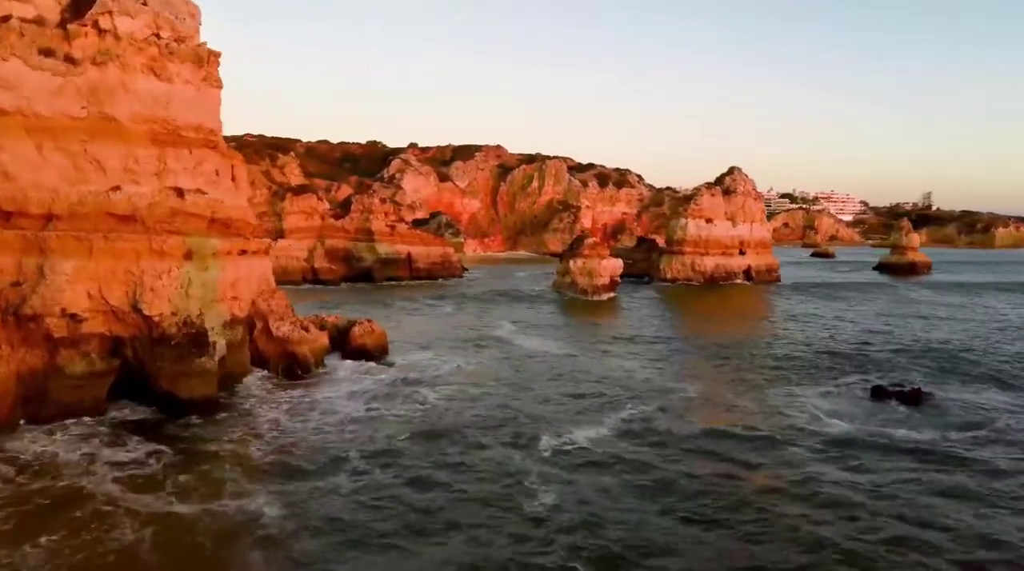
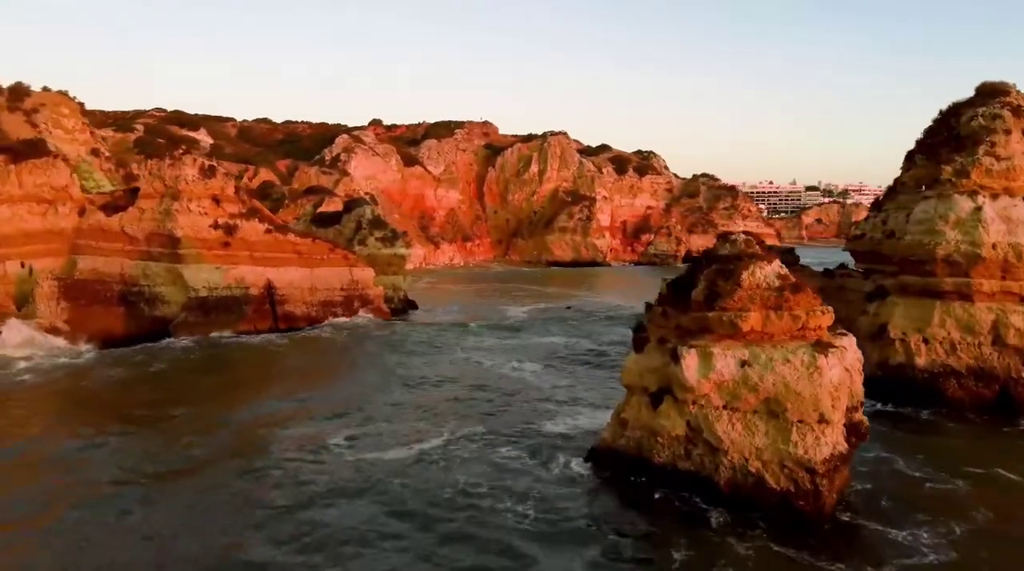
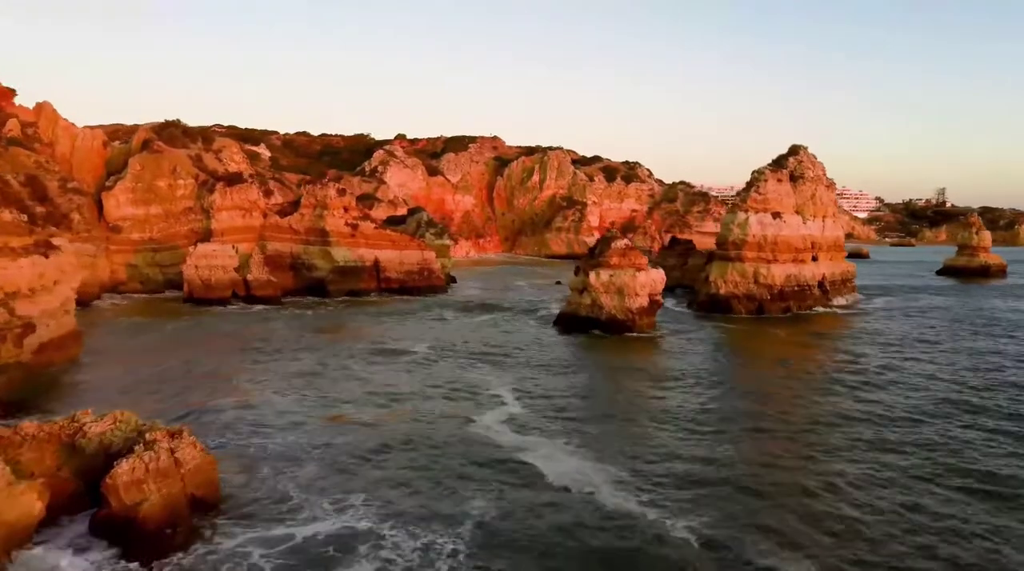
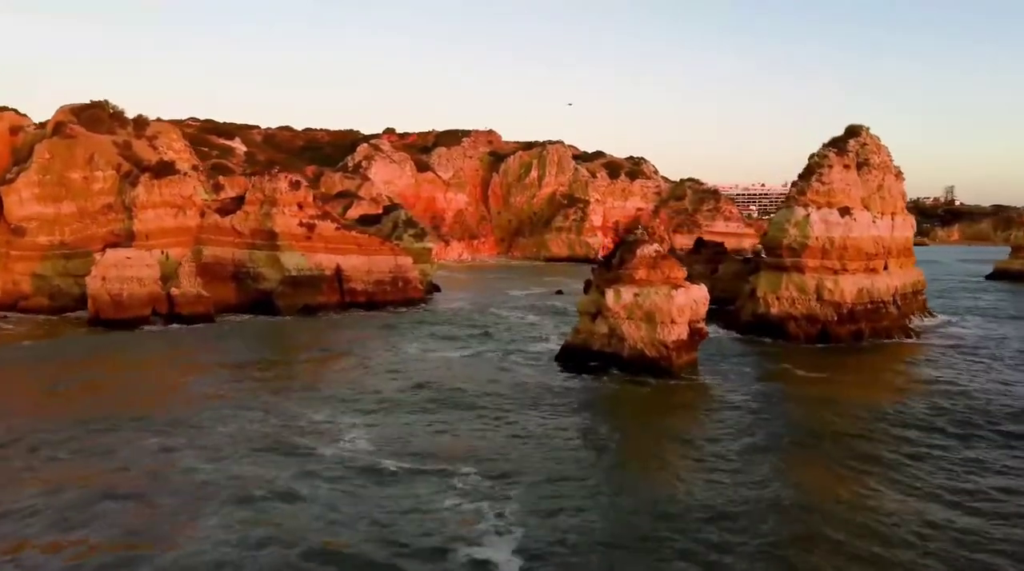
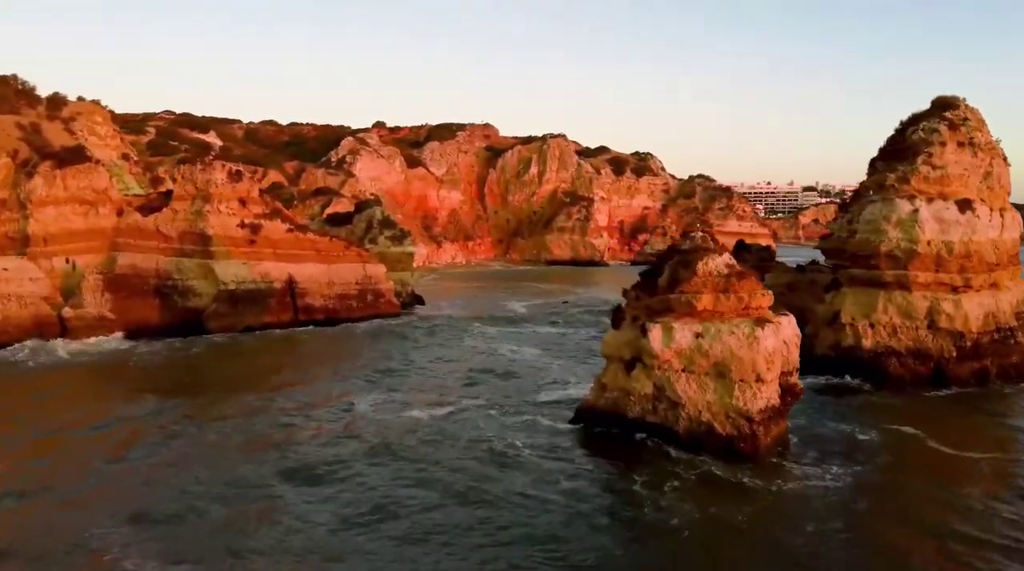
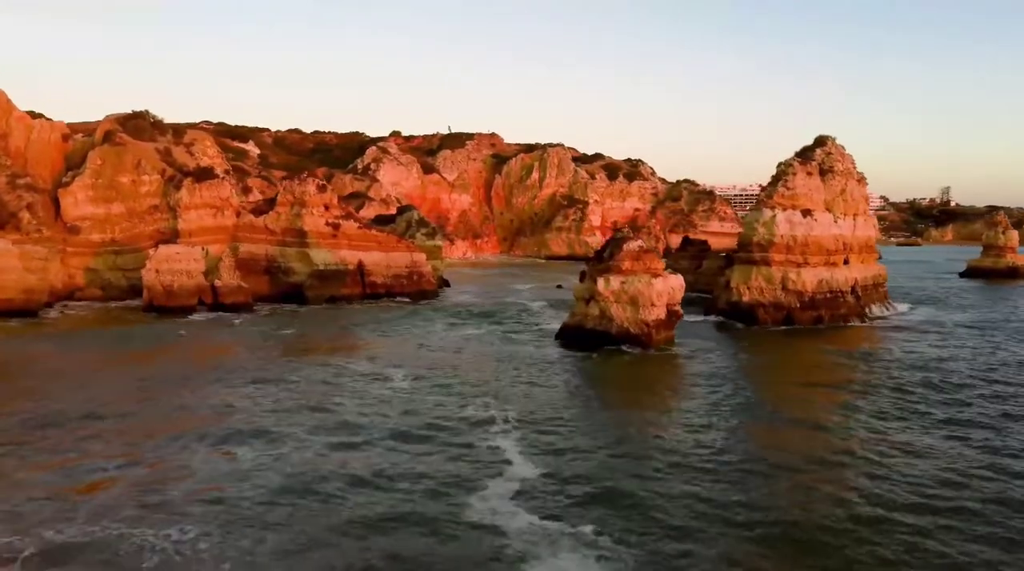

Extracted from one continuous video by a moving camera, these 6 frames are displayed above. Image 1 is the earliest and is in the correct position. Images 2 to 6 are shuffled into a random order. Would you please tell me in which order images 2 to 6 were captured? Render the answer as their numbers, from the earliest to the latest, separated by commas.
3, 6, 4, 5, 2
